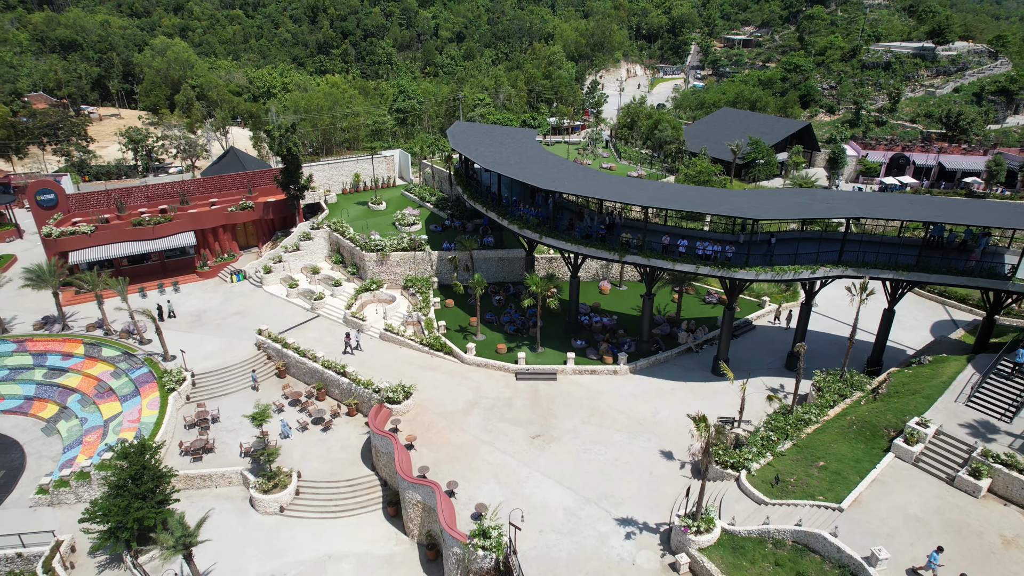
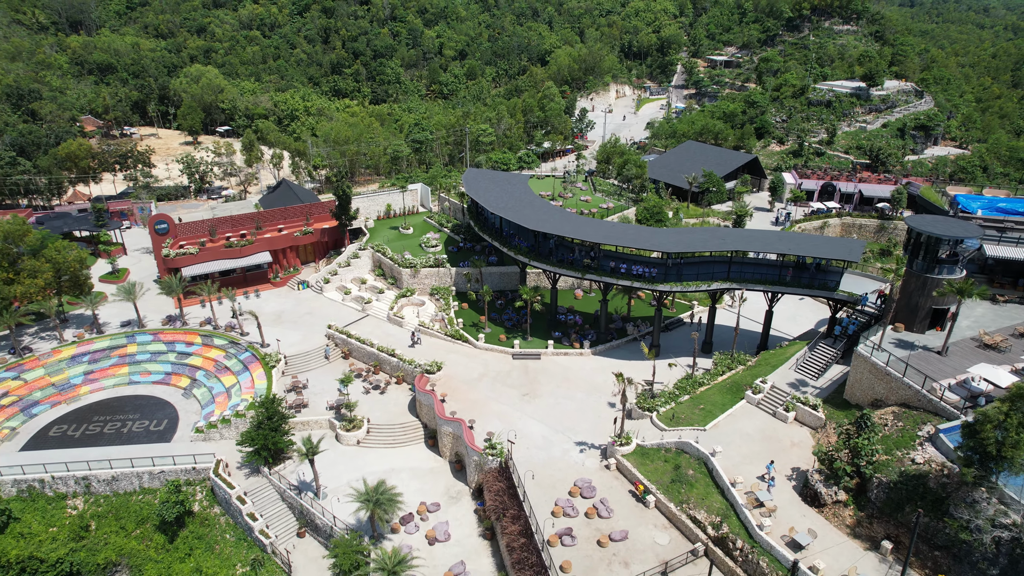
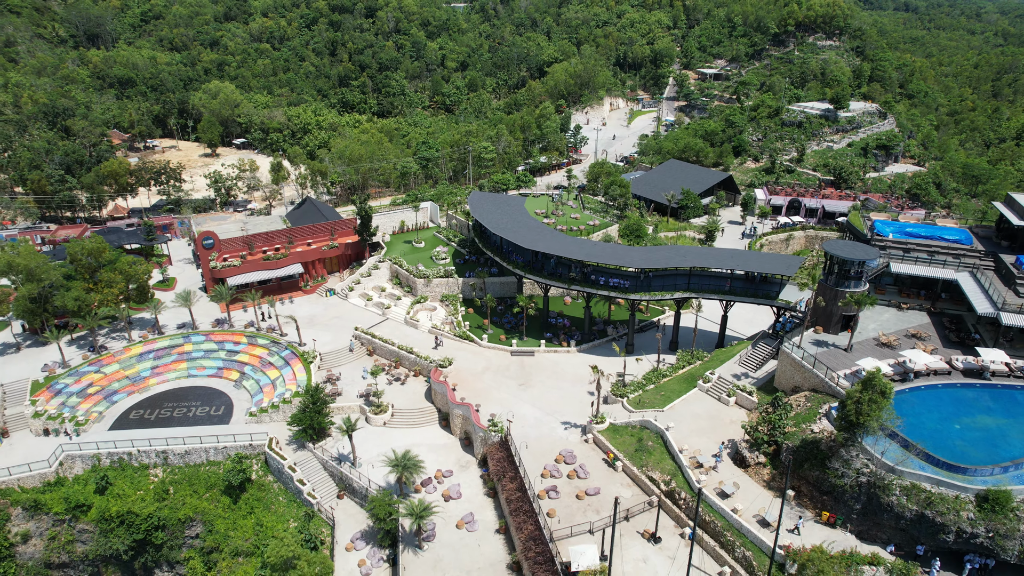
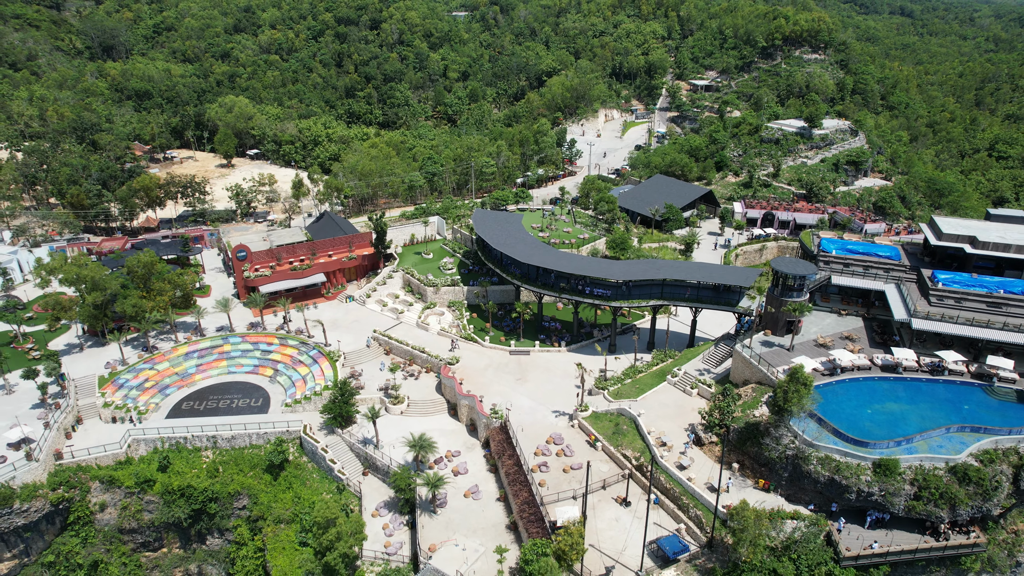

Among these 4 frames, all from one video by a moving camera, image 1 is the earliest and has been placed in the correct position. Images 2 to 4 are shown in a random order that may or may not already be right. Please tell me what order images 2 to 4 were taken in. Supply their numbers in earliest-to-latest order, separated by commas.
2, 3, 4
